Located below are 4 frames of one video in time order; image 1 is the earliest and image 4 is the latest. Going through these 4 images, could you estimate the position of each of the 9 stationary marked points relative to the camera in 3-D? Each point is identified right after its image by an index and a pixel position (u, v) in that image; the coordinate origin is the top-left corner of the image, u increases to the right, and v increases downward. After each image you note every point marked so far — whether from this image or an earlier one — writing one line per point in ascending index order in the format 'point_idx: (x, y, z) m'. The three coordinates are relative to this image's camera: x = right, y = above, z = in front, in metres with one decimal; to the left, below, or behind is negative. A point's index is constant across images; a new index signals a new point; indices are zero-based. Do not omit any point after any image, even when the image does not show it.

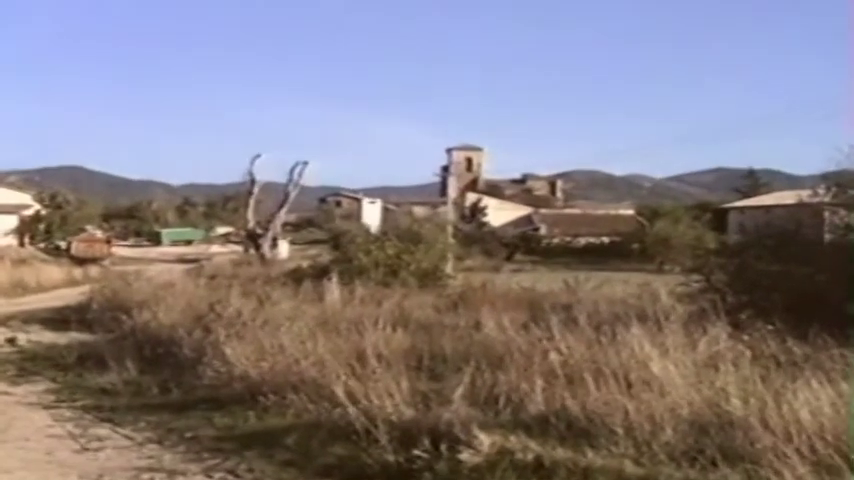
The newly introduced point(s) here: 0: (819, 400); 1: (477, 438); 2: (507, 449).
0: (+2.8, -1.1, +8.8) m
1: (+0.4, -1.3, +8.5) m
2: (+0.6, -1.4, +8.5) m
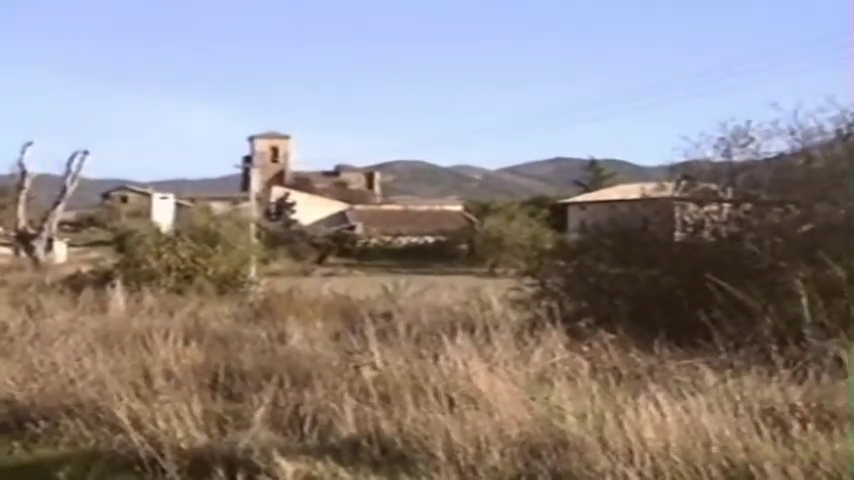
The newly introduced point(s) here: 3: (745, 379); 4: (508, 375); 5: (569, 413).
0: (+1.5, -1.1, +7.8) m
1: (-0.9, -1.4, +7.4) m
2: (-0.7, -1.5, +7.3) m
3: (+2.2, -1.0, +8.6) m
4: (+0.6, -0.9, +8.5) m
5: (+0.9, -1.1, +7.9) m
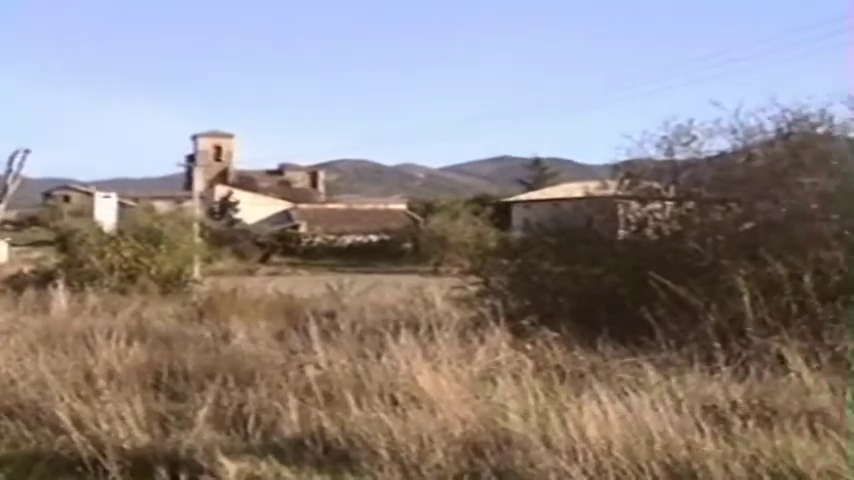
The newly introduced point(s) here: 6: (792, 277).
0: (+1.1, -1.1, +7.9) m
1: (-1.3, -1.4, +7.4) m
2: (-1.1, -1.5, +7.3) m
3: (+1.8, -1.0, +8.7) m
4: (+0.2, -0.9, +8.5) m
5: (+0.5, -1.1, +8.0) m
6: (+3.0, -0.3, +10.5) m
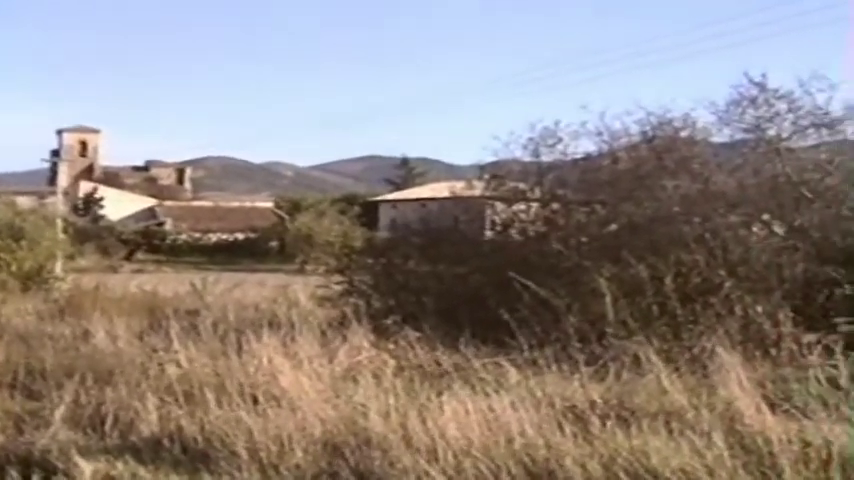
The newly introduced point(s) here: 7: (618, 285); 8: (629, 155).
0: (+0.2, -1.1, +7.9) m
1: (-2.2, -1.4, +7.4) m
2: (-2.0, -1.5, +7.3) m
3: (+0.9, -1.0, +8.8) m
4: (-0.8, -0.9, +8.6) m
5: (-0.4, -1.1, +8.0) m
6: (+2.0, -0.3, +10.6) m
7: (+1.7, -0.4, +10.8) m
8: (+2.0, +0.8, +11.2) m
